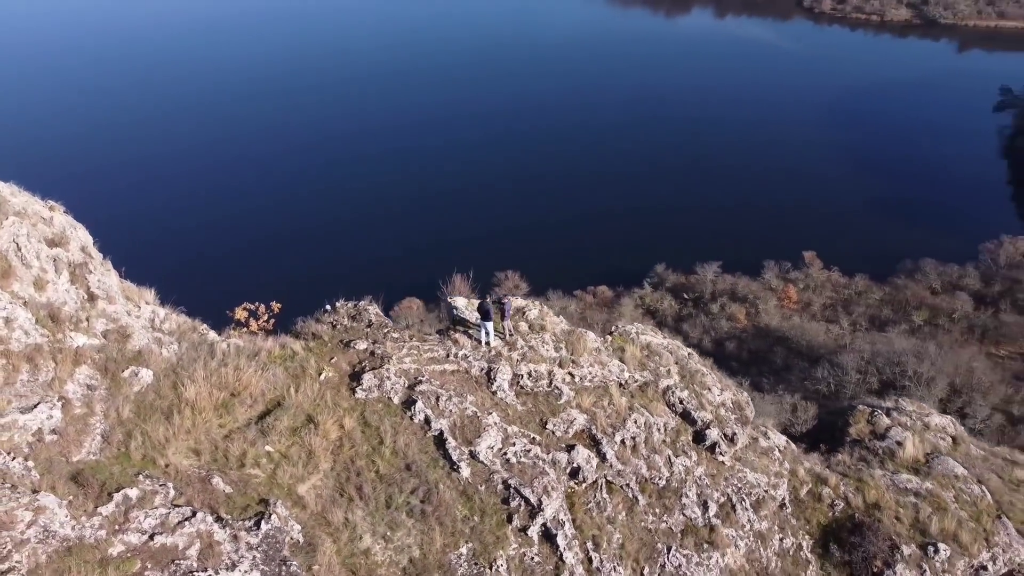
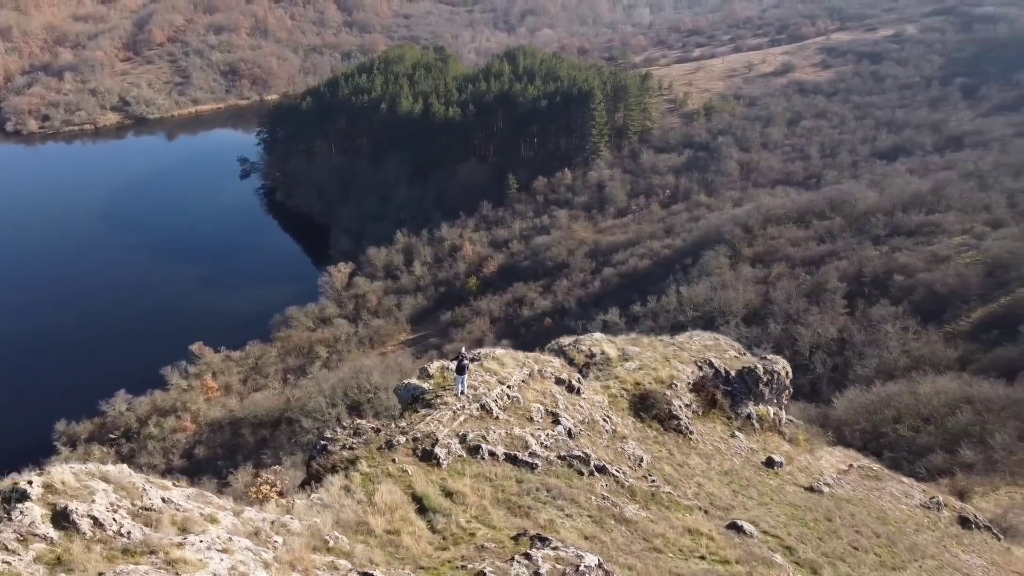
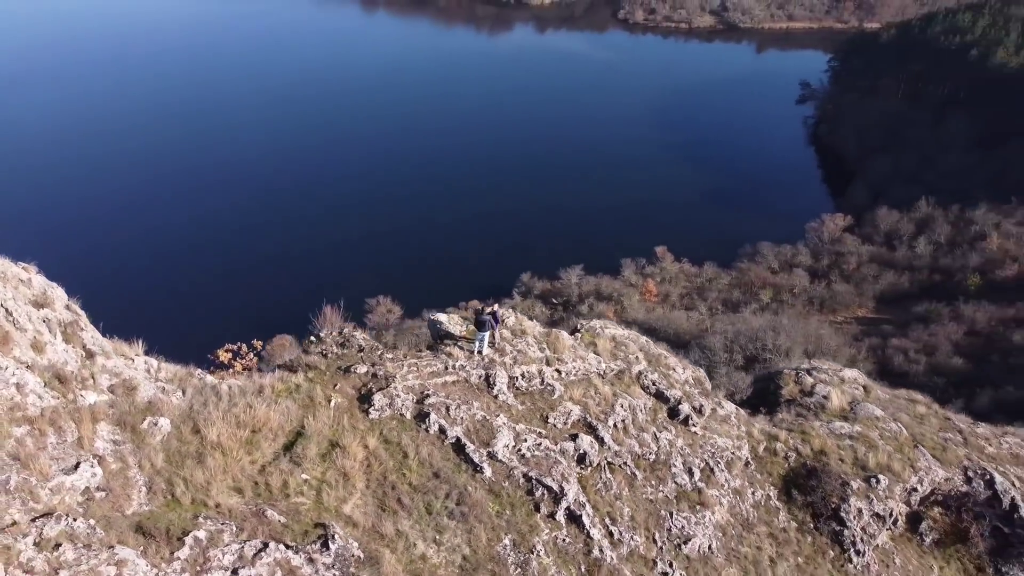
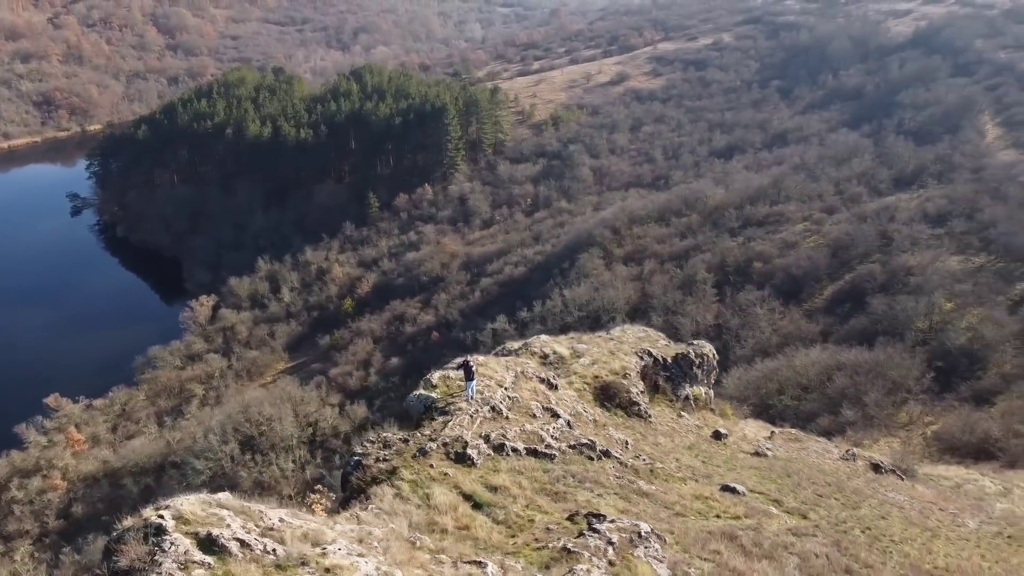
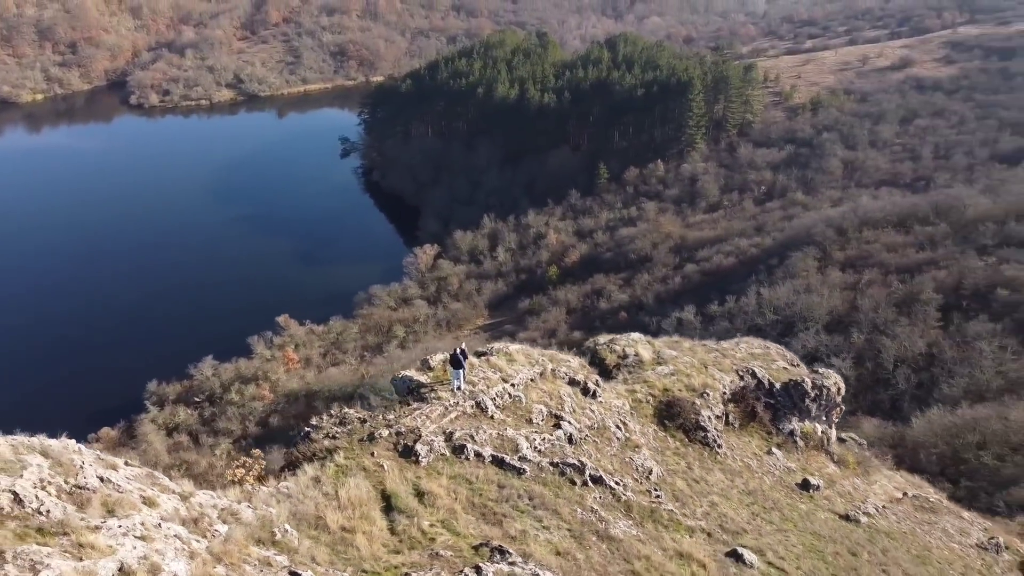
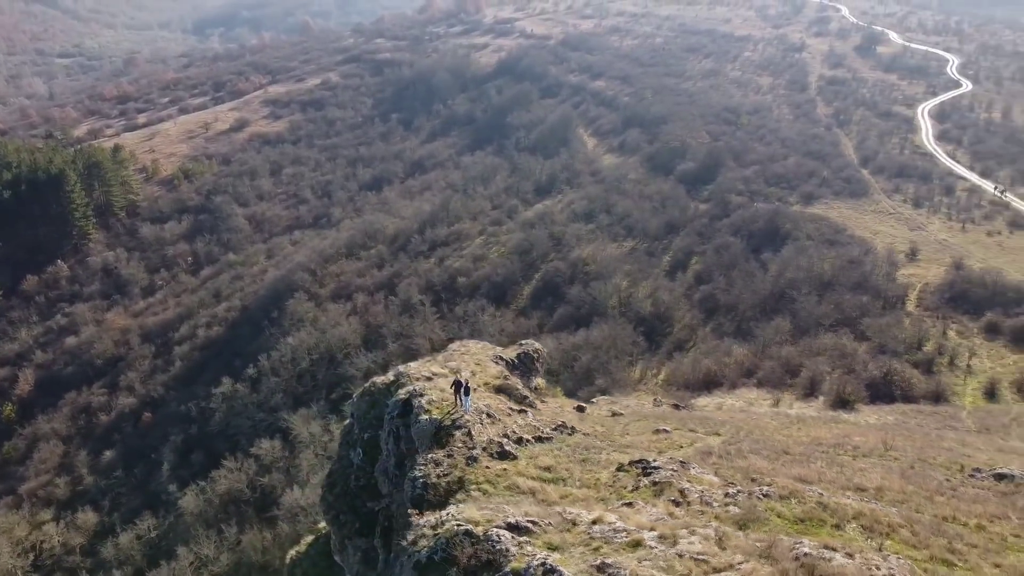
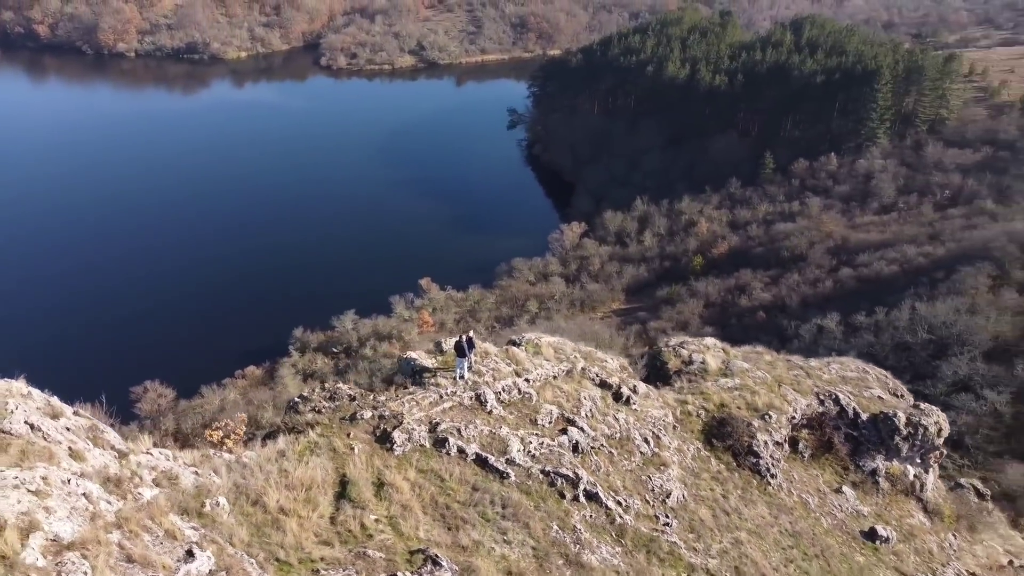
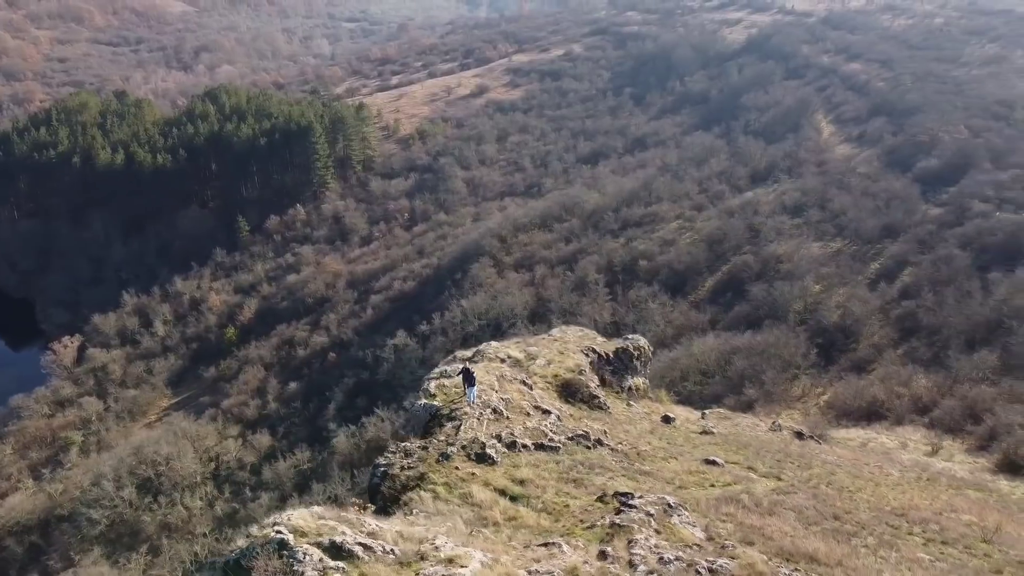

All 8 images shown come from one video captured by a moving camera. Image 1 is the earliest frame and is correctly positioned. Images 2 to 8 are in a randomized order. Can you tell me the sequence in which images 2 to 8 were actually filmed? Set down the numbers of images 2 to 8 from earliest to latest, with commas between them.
3, 7, 5, 2, 4, 8, 6
